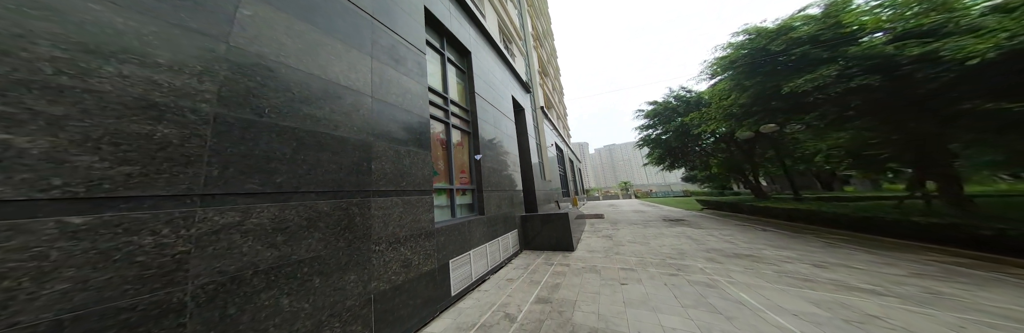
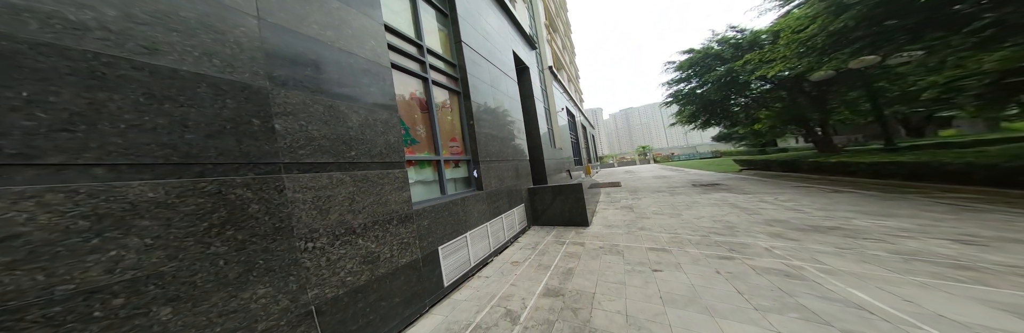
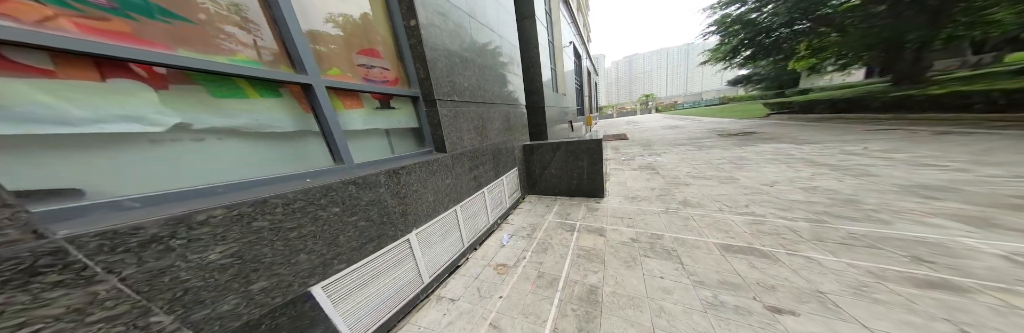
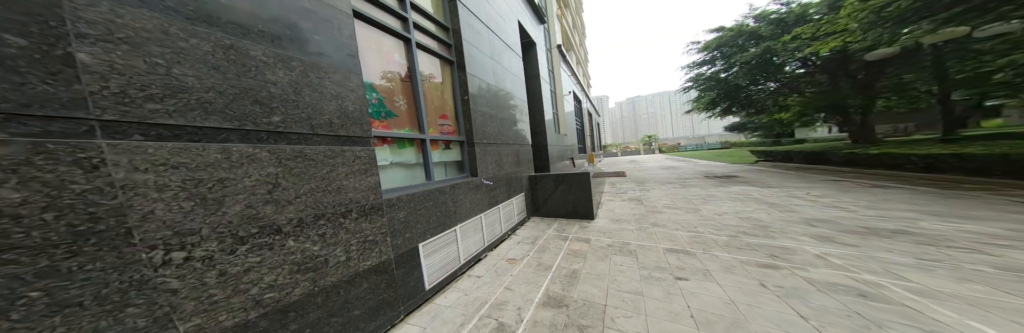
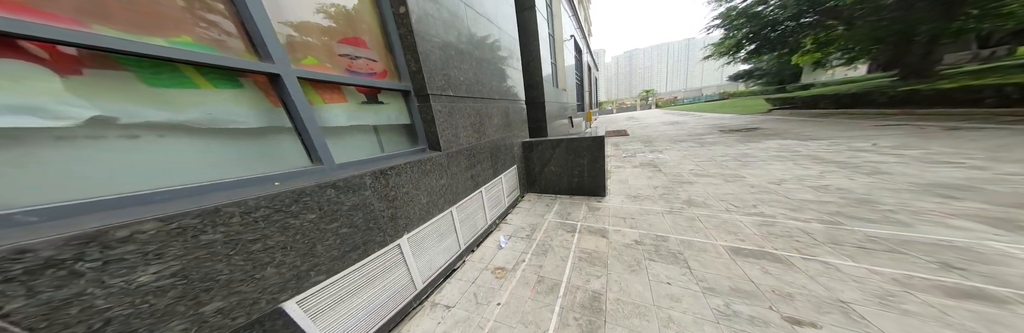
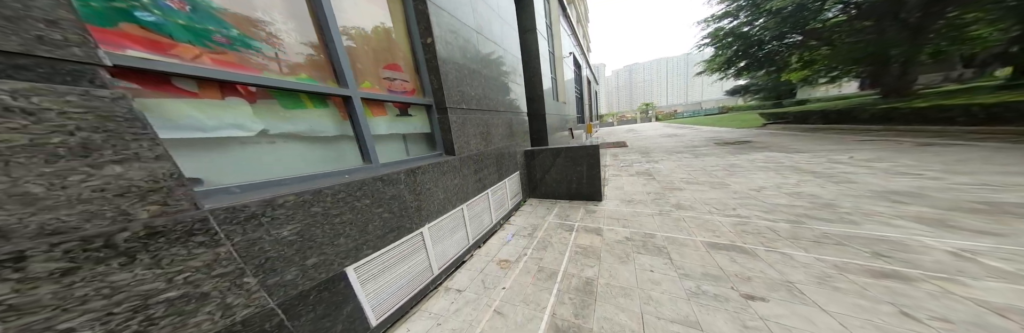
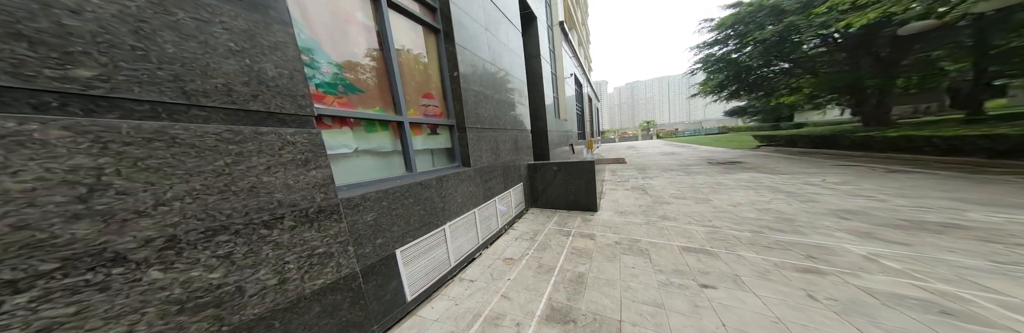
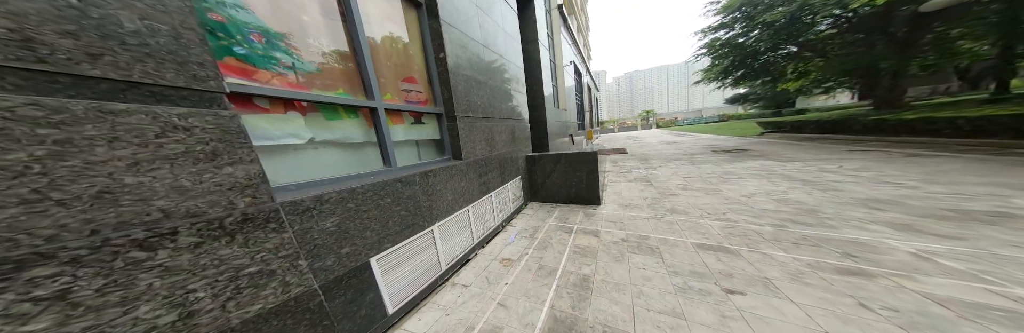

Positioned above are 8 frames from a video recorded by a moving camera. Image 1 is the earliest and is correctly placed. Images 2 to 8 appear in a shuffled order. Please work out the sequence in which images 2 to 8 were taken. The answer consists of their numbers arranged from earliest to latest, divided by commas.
2, 4, 7, 8, 6, 3, 5
